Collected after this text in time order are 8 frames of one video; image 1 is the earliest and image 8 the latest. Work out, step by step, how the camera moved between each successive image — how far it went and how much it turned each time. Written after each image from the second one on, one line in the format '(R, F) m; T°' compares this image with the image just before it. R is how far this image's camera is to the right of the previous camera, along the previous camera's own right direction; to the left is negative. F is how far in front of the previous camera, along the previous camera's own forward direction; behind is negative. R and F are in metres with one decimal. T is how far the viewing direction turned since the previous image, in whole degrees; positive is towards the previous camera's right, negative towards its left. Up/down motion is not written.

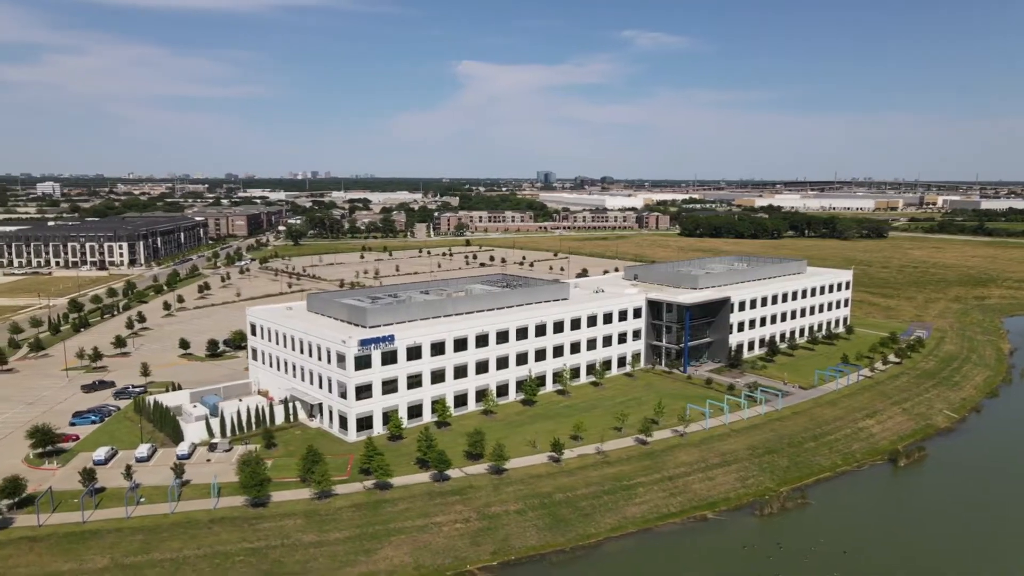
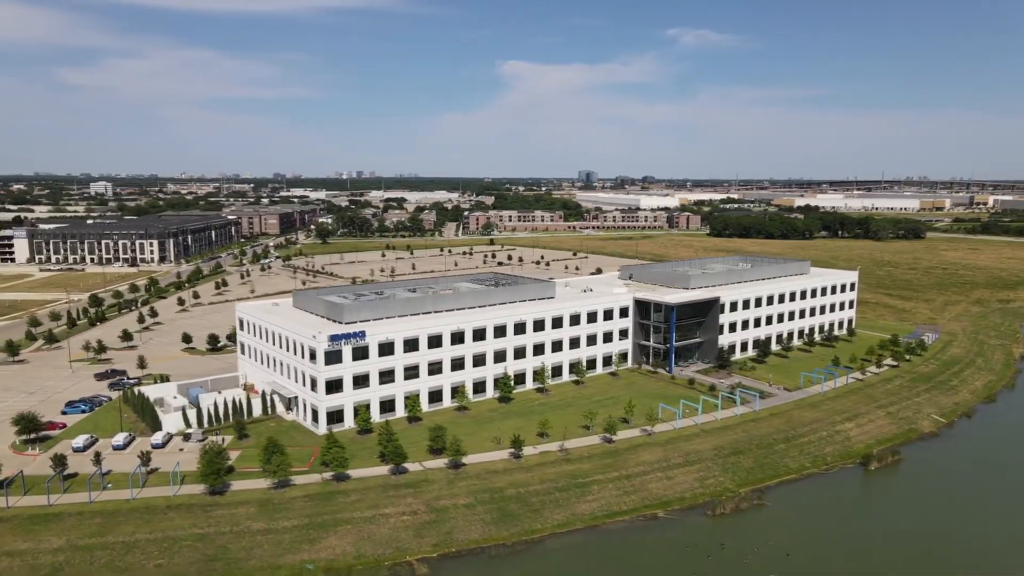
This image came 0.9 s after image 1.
(+3.2, -0.2) m; -3°
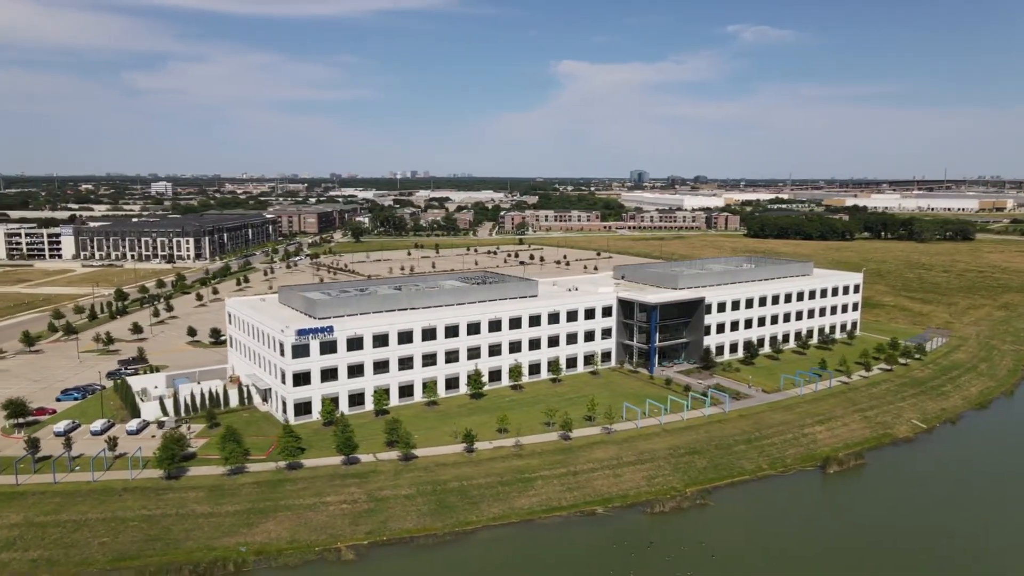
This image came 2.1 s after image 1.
(+3.9, -0.4) m; -4°
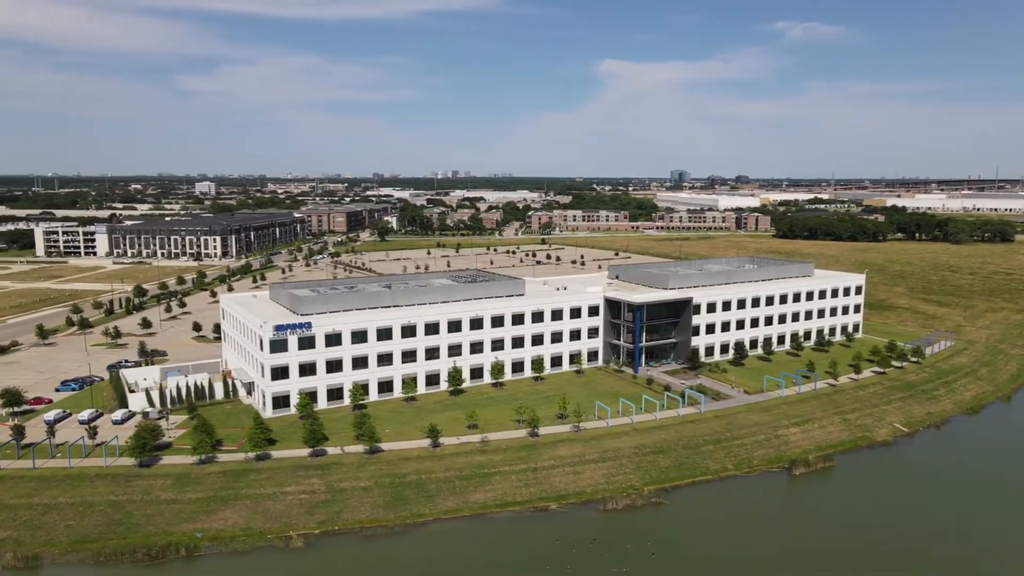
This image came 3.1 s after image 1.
(+3.0, -0.3) m; -3°
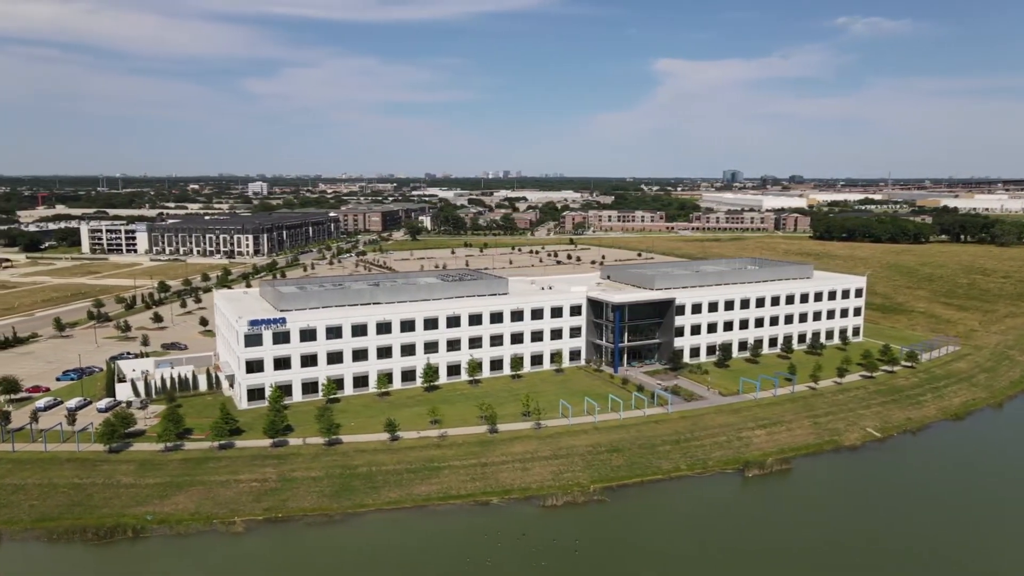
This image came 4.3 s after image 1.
(+3.9, -0.4) m; -3°
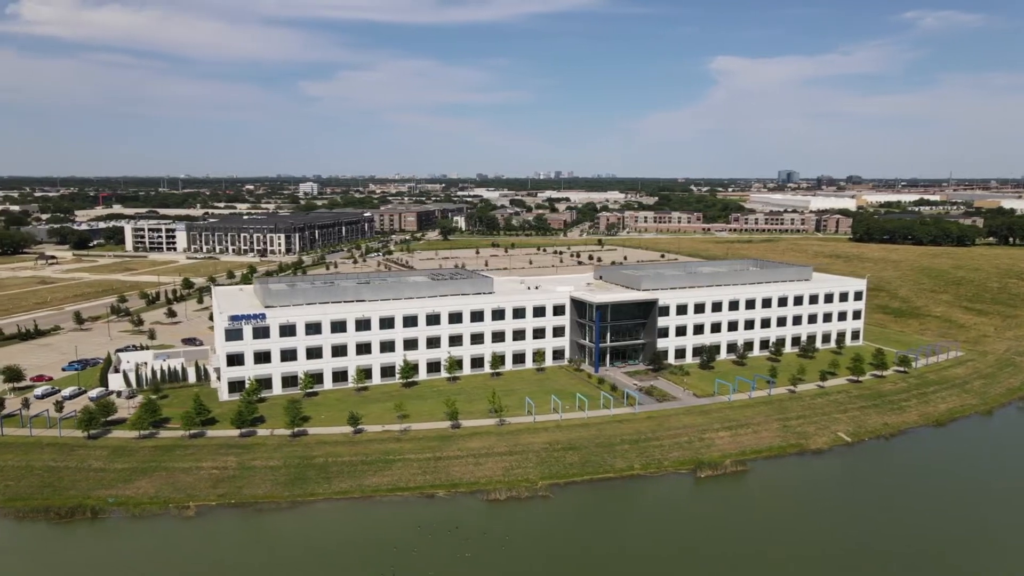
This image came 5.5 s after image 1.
(+3.9, -0.5) m; -3°
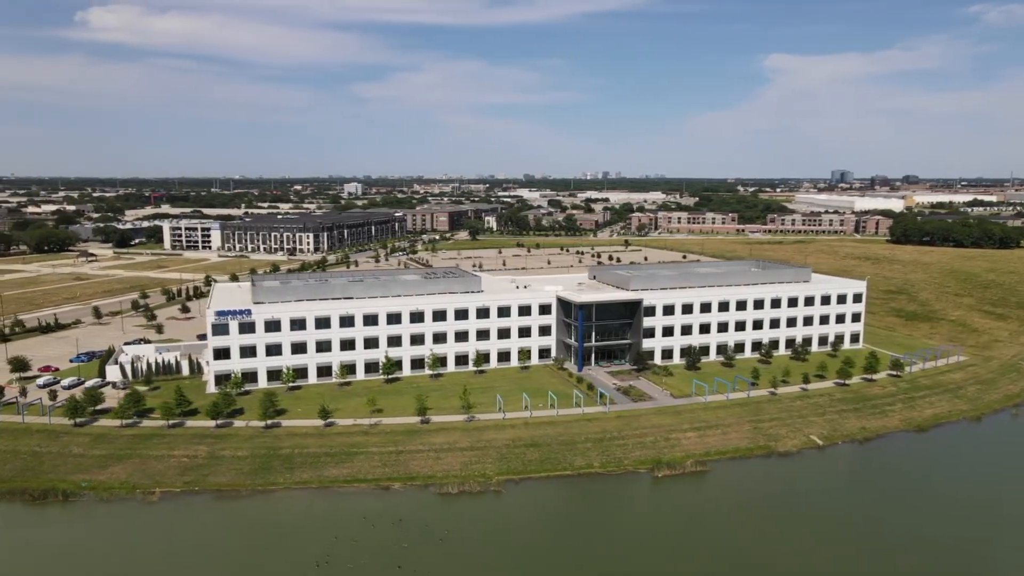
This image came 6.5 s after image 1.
(+3.5, -0.4) m; -3°
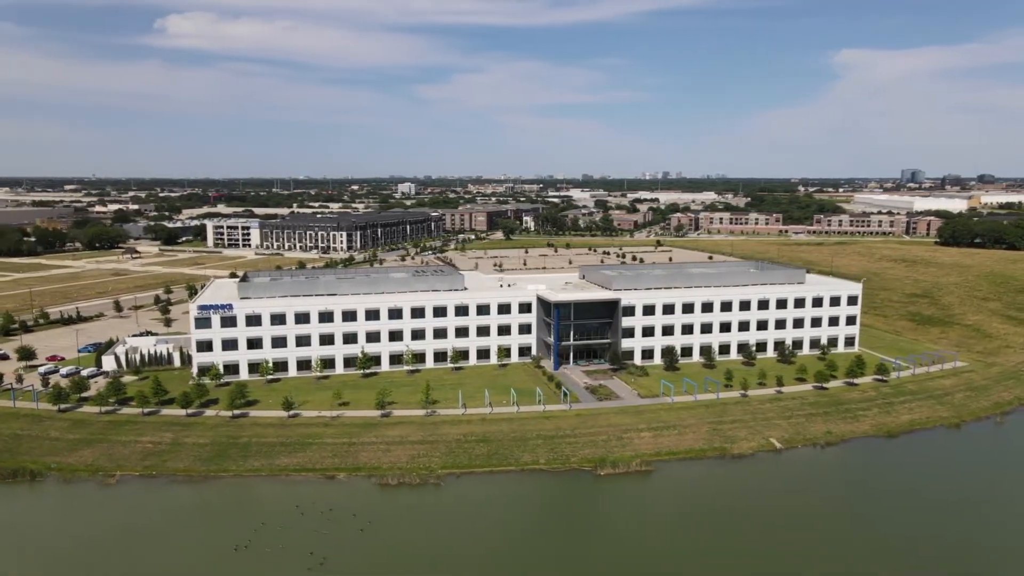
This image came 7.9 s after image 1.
(+4.5, -0.4) m; -4°
